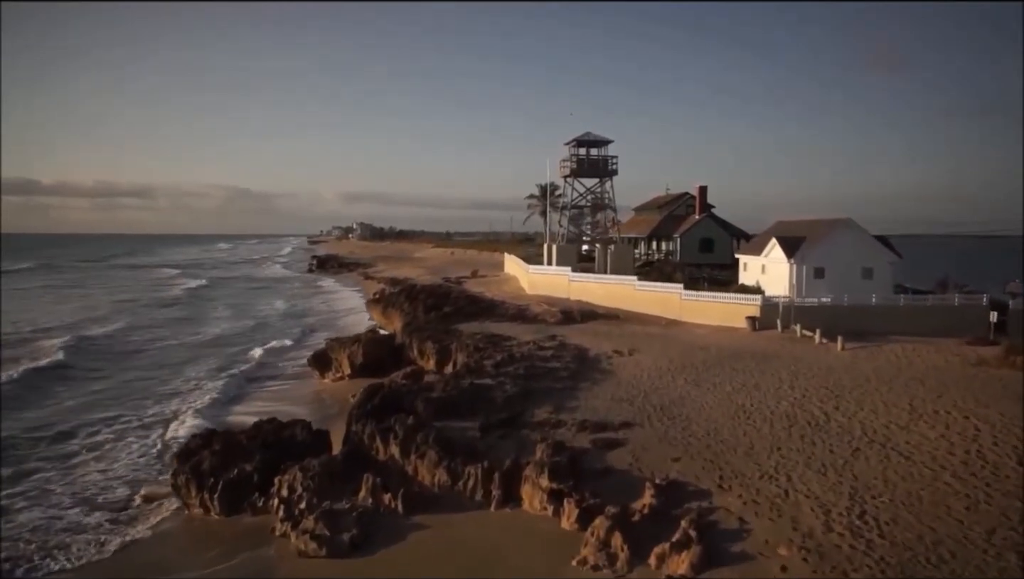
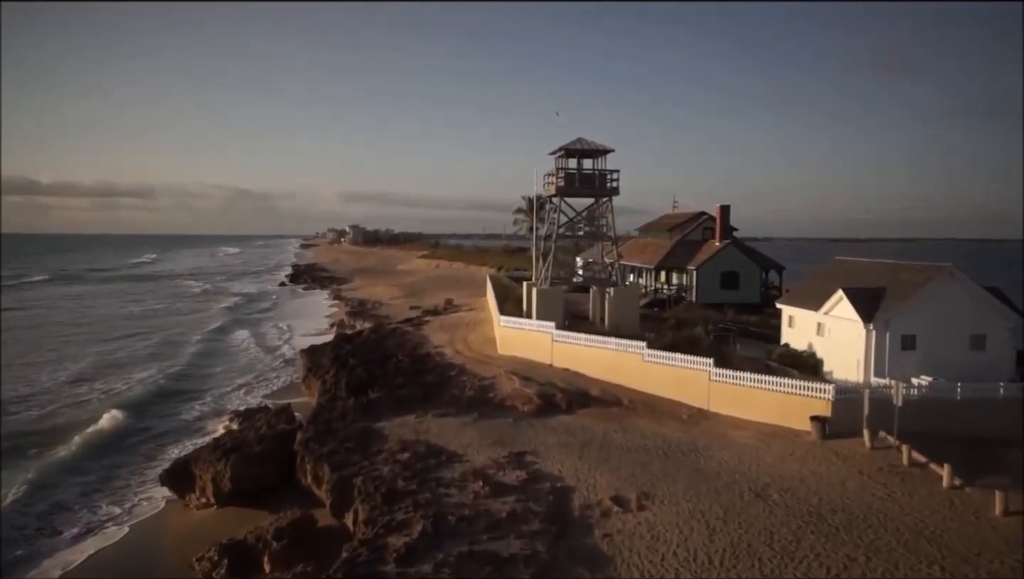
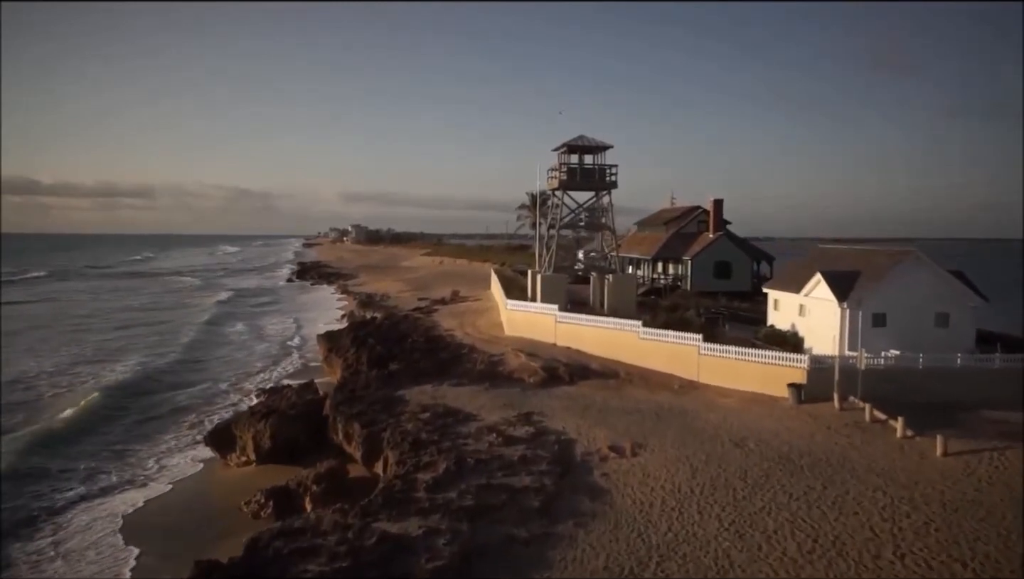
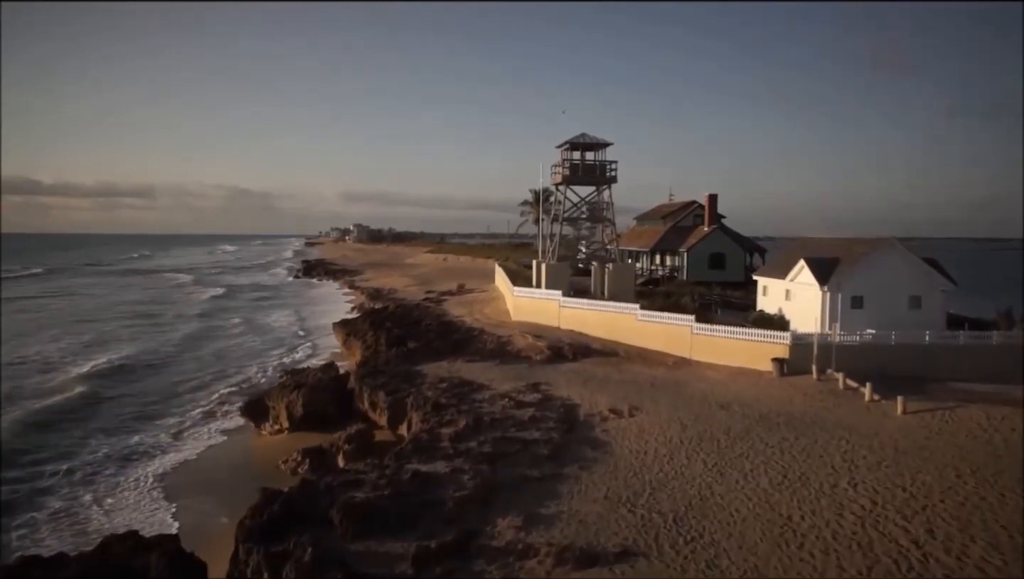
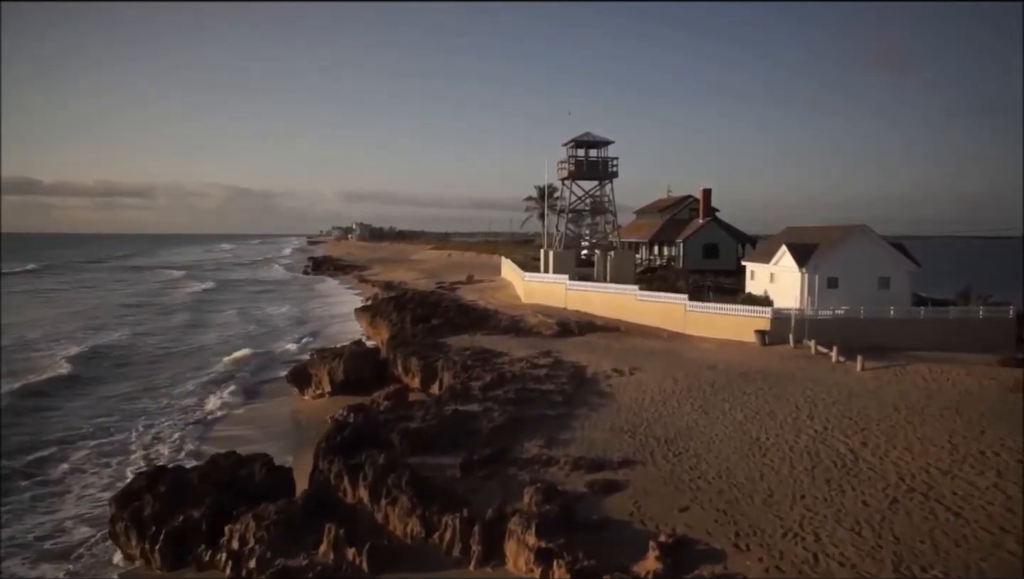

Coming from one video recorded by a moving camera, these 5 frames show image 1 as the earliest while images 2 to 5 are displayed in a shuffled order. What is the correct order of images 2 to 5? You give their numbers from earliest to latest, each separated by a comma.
5, 4, 3, 2
